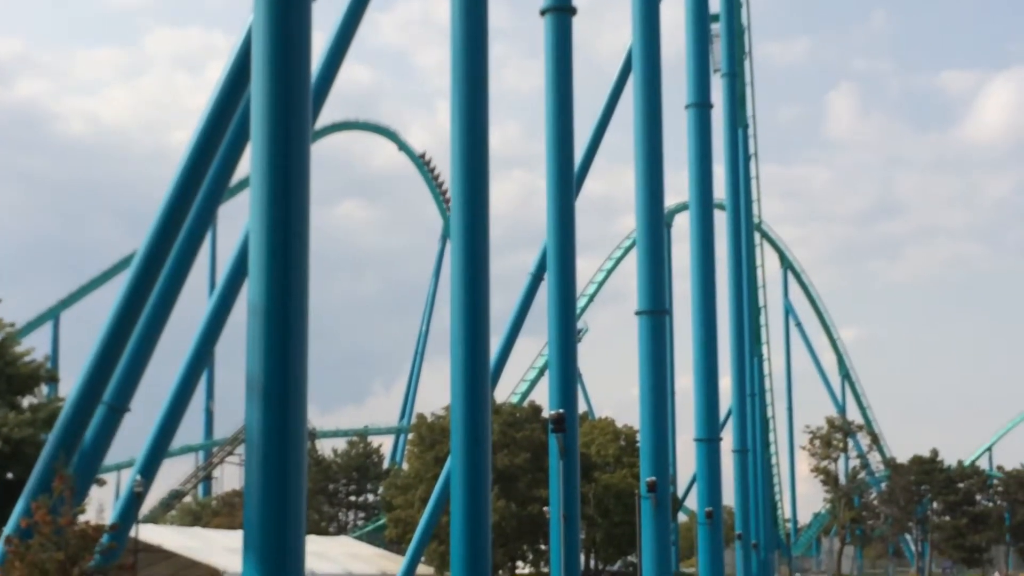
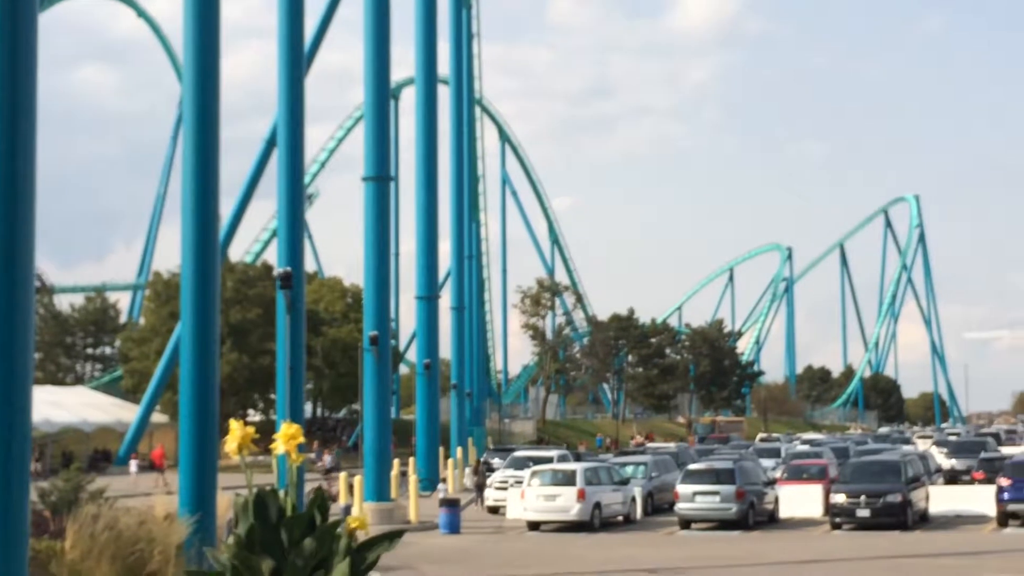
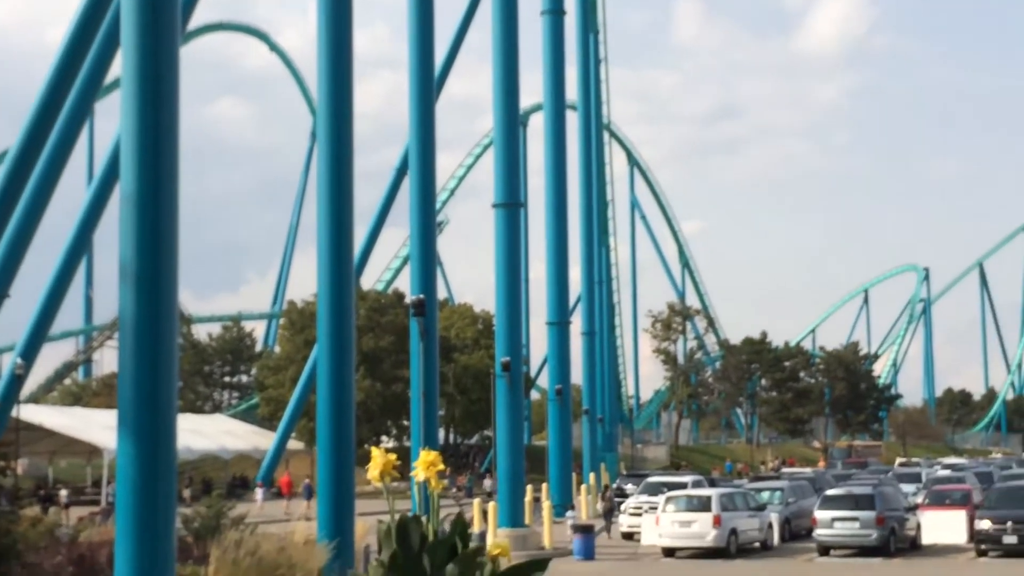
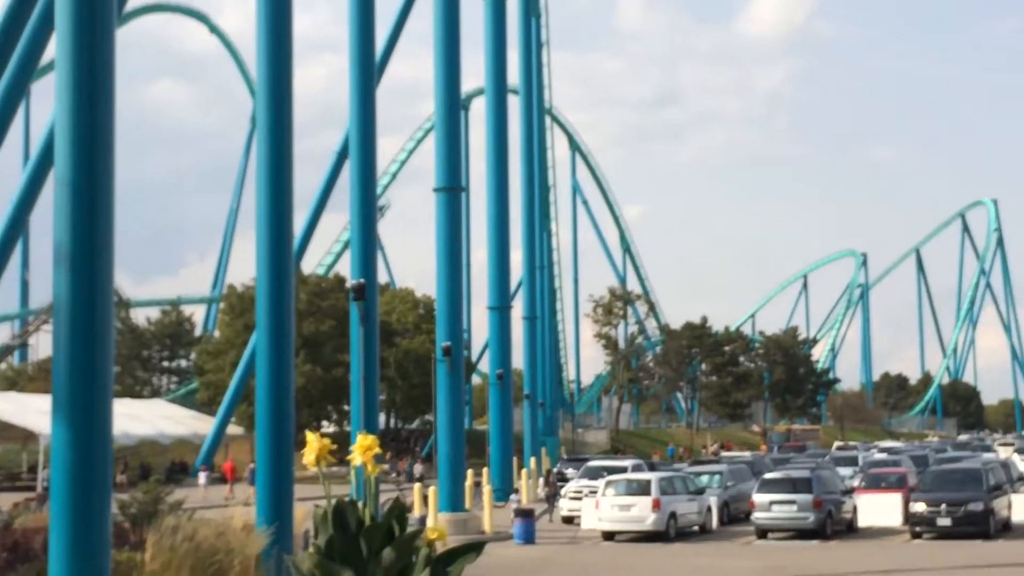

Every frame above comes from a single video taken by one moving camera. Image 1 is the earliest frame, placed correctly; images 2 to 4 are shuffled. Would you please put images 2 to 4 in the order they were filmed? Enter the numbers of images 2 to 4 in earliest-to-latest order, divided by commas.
3, 4, 2
